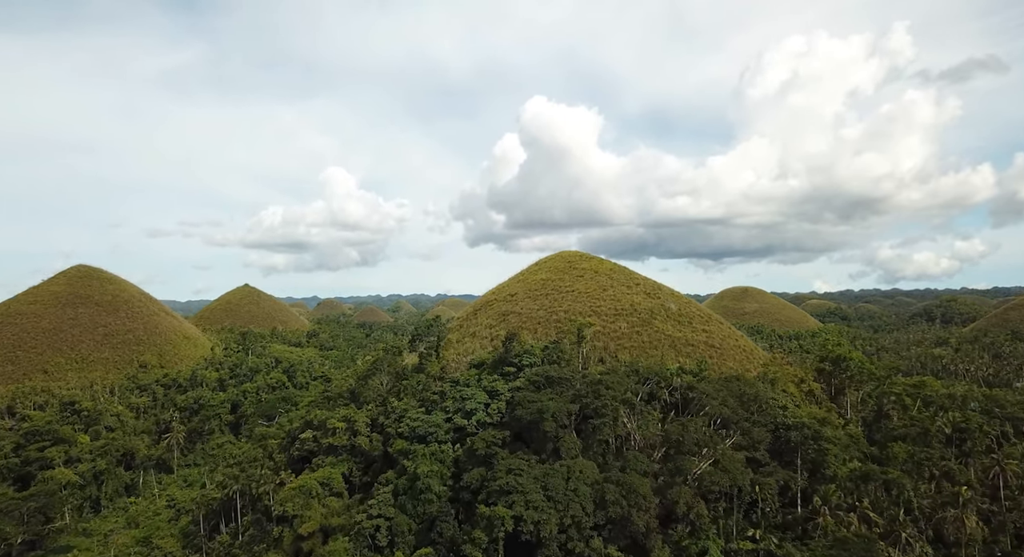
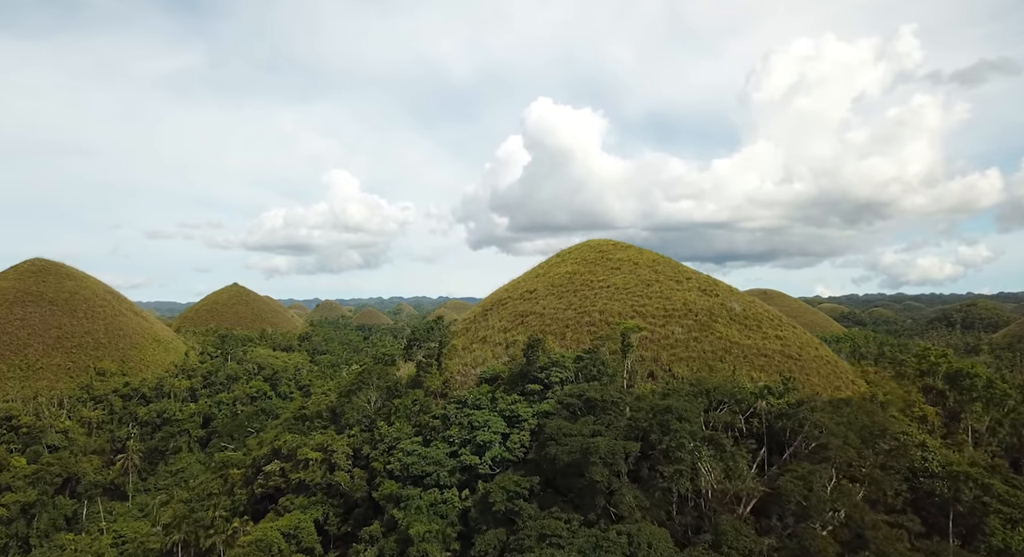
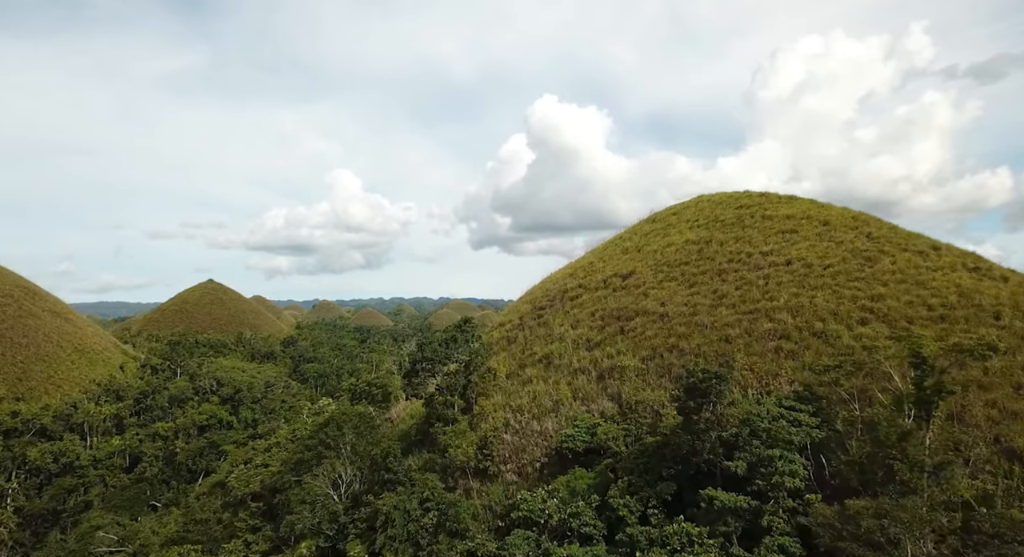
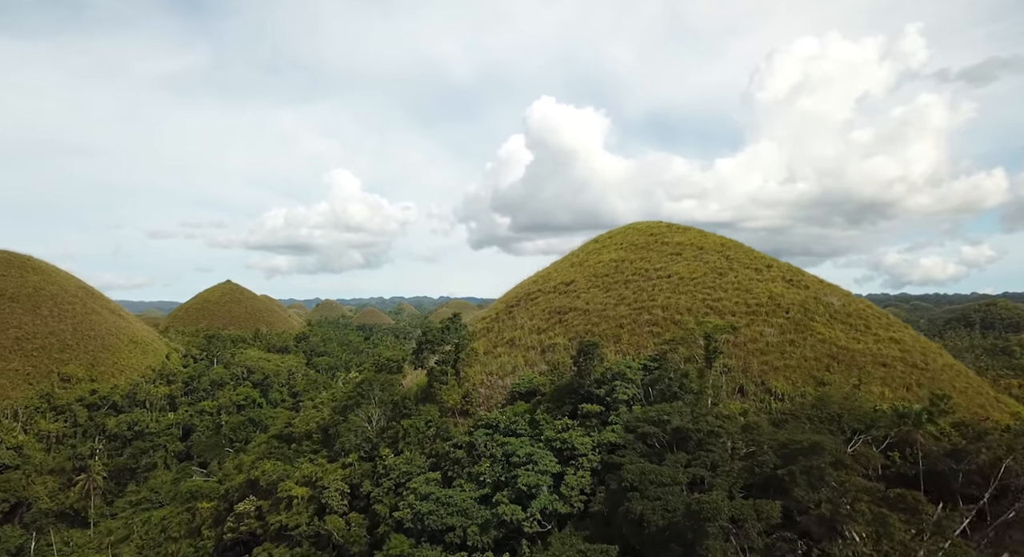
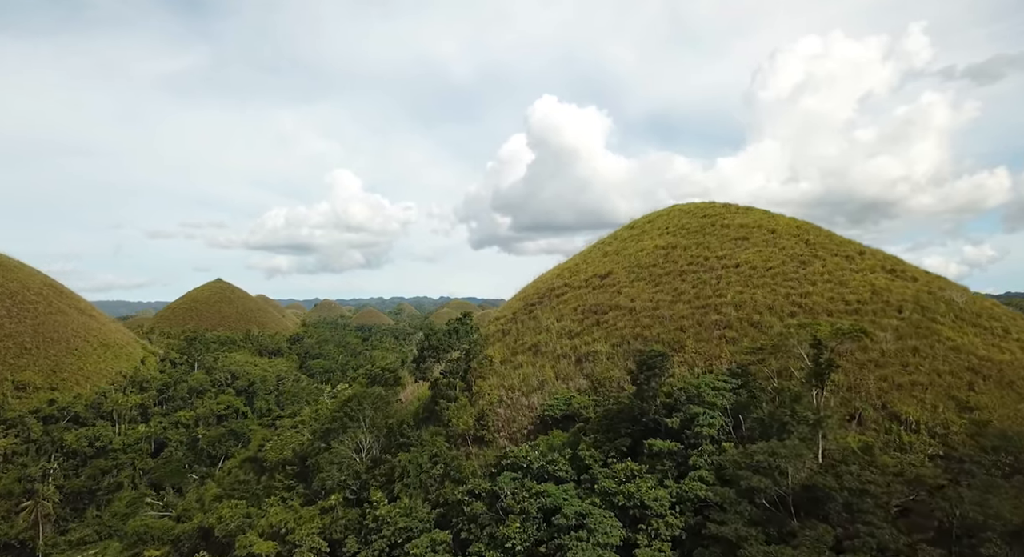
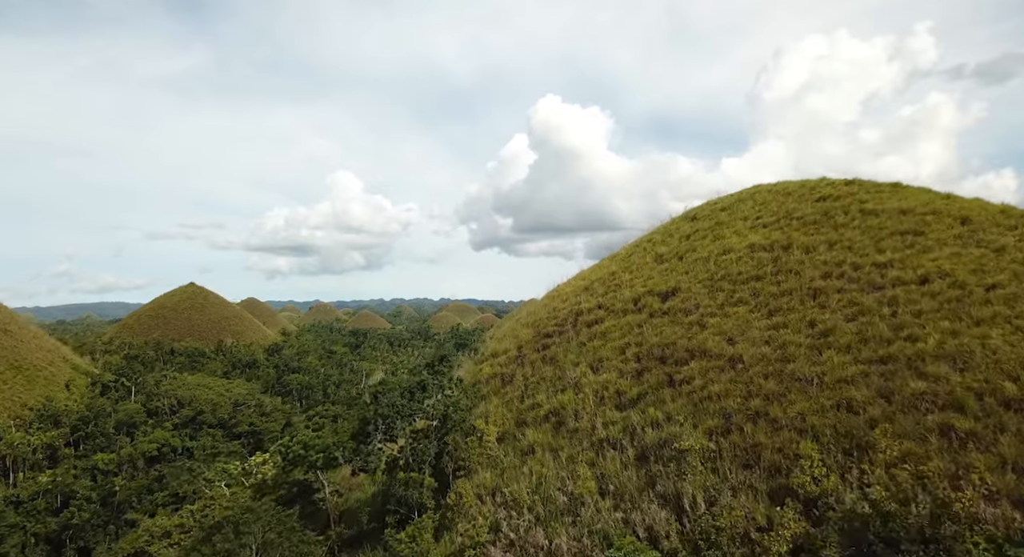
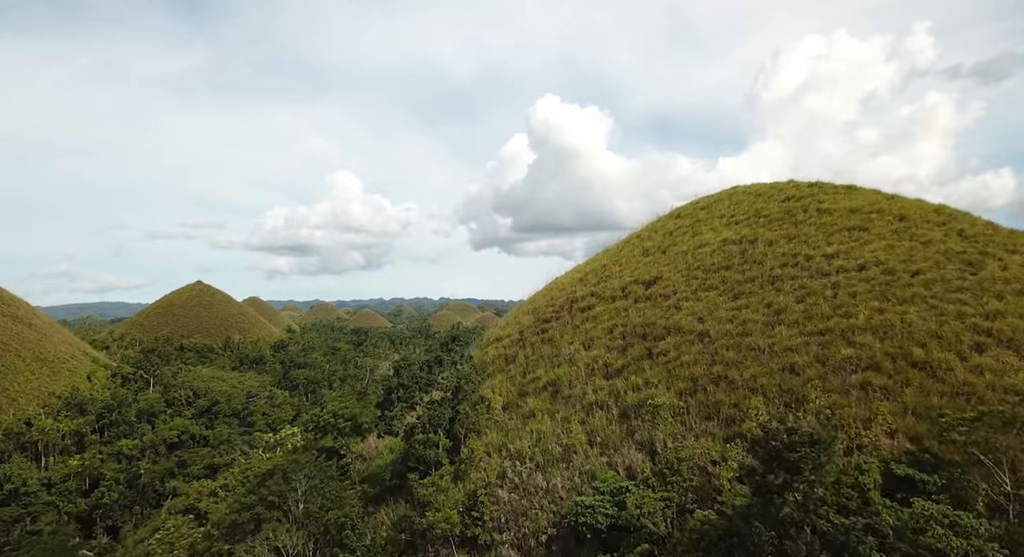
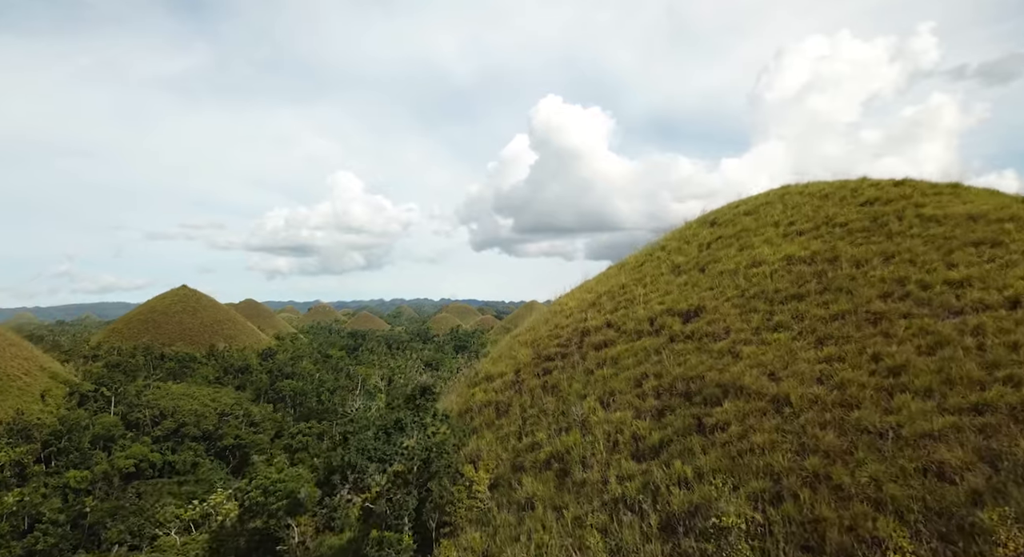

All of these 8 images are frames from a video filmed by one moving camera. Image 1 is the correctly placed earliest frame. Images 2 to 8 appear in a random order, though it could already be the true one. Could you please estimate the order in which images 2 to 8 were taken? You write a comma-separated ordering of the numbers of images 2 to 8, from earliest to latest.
2, 4, 5, 3, 7, 6, 8
